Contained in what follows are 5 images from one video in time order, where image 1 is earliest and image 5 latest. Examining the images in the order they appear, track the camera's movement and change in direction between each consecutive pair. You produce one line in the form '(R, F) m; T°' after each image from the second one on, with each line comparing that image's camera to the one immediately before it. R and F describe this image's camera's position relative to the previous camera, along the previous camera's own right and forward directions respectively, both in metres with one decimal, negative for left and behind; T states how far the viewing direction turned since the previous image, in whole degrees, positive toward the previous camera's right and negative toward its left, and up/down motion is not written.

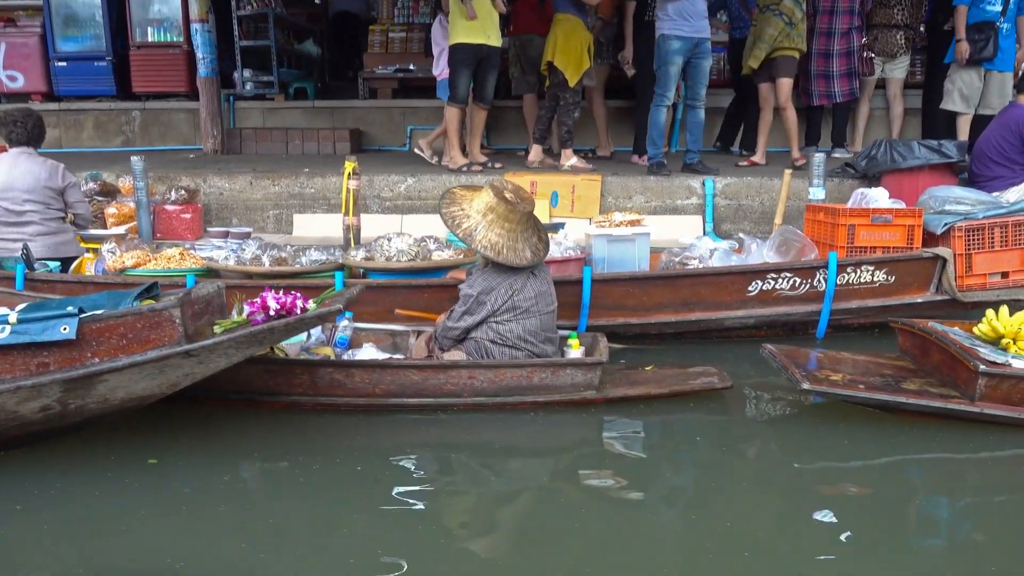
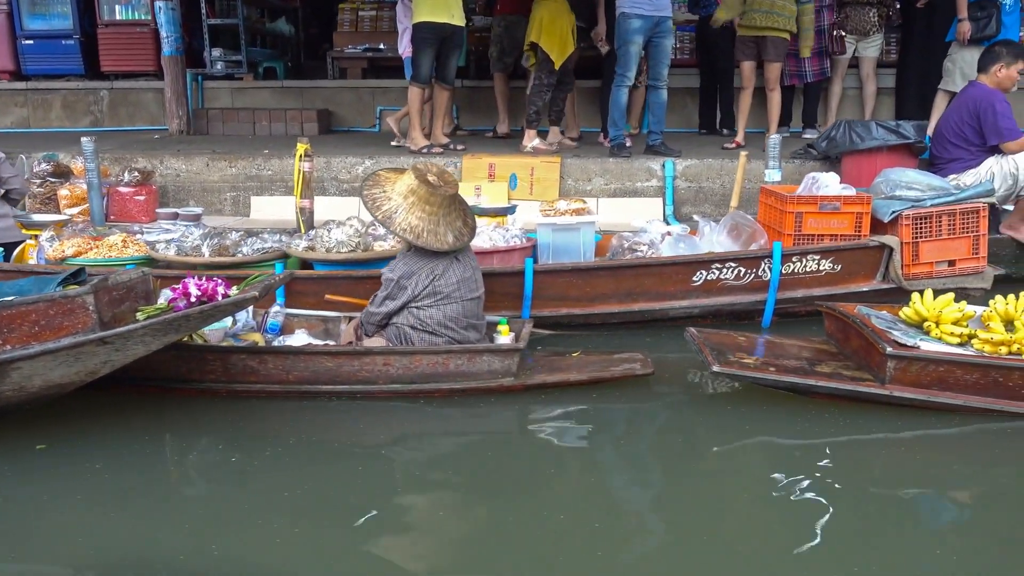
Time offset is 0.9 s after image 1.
(+0.4, +0.1) m; 0°
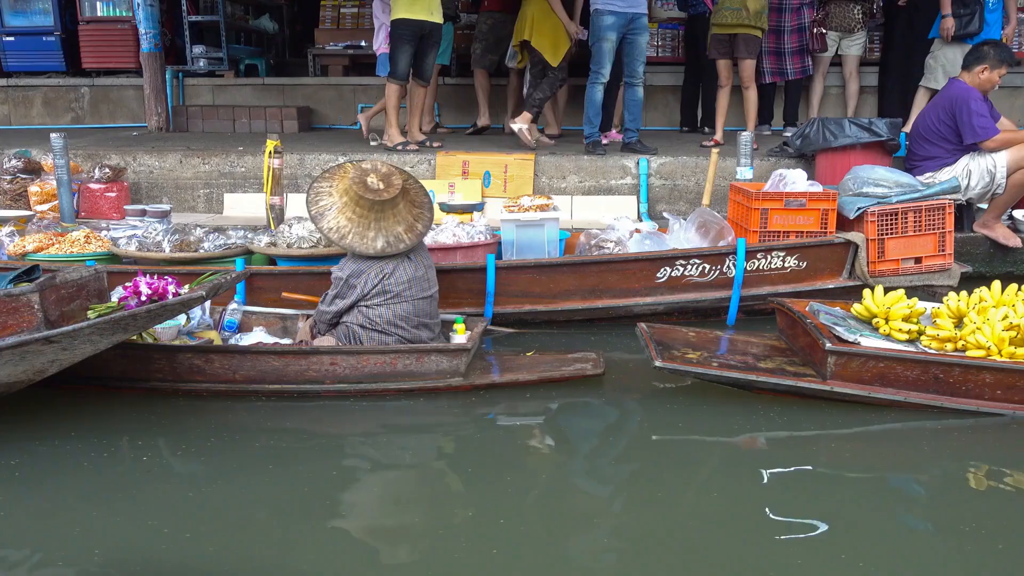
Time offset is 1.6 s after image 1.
(+0.2, 0.0) m; 0°
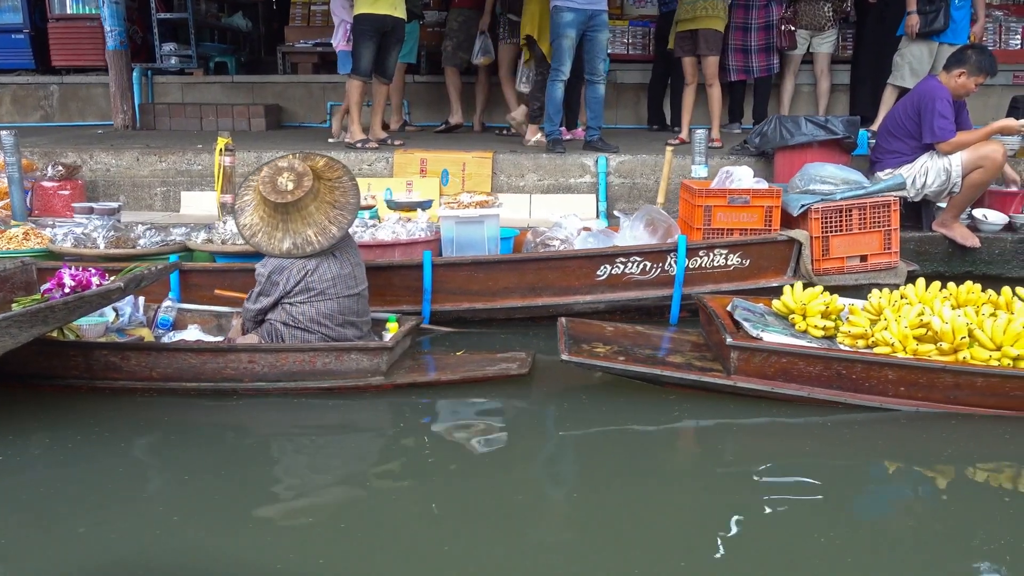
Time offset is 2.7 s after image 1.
(+0.4, +0.1) m; 0°
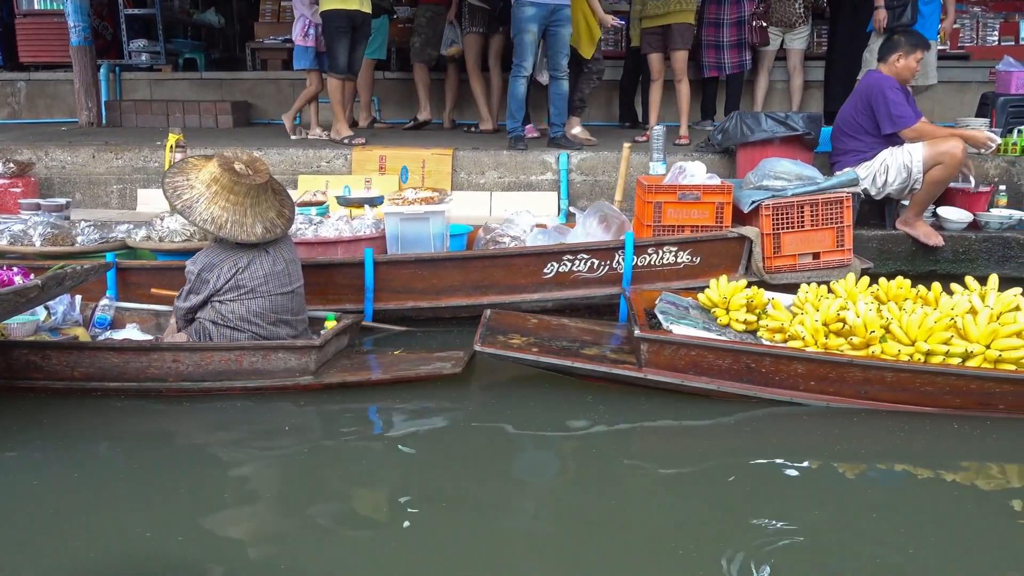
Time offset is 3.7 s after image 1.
(+0.3, +0.1) m; 0°
